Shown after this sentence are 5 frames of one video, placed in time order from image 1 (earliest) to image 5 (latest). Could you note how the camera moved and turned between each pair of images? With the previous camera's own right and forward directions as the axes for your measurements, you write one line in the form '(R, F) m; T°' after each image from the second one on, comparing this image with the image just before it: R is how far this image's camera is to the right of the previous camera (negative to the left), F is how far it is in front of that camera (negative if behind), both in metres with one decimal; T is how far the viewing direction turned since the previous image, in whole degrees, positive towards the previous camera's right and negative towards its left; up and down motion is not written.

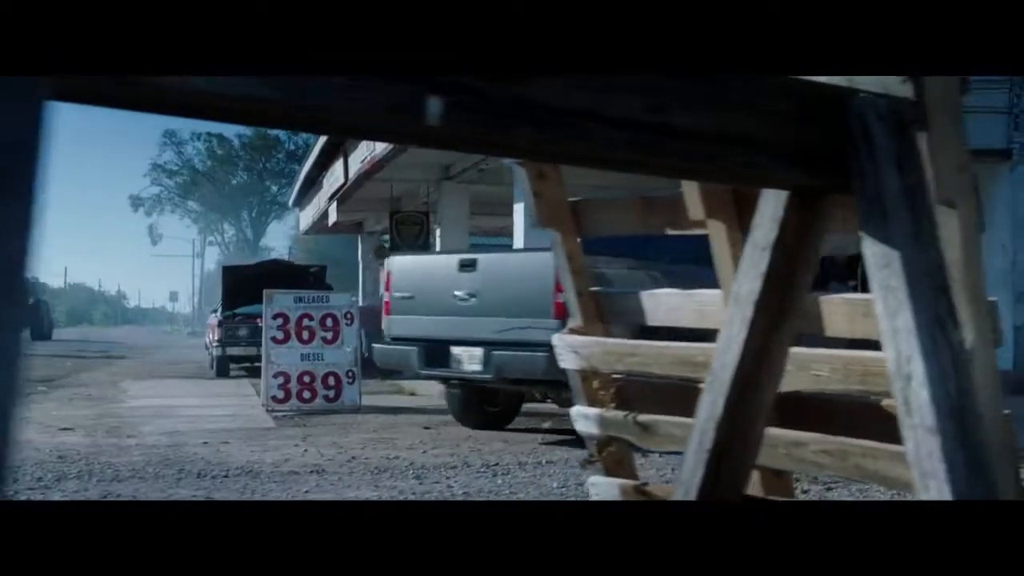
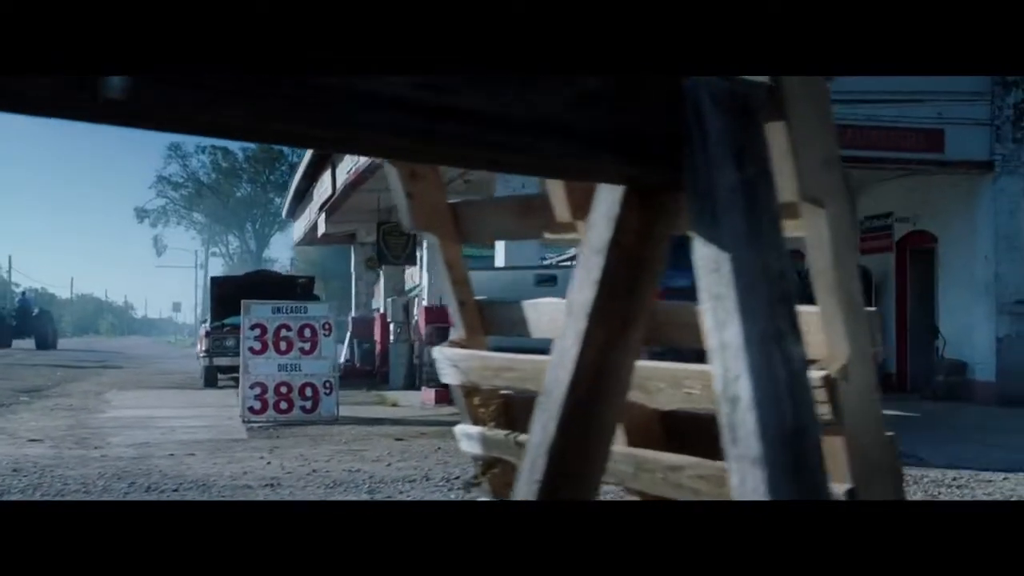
(+0.1, +0.1) m; 0°
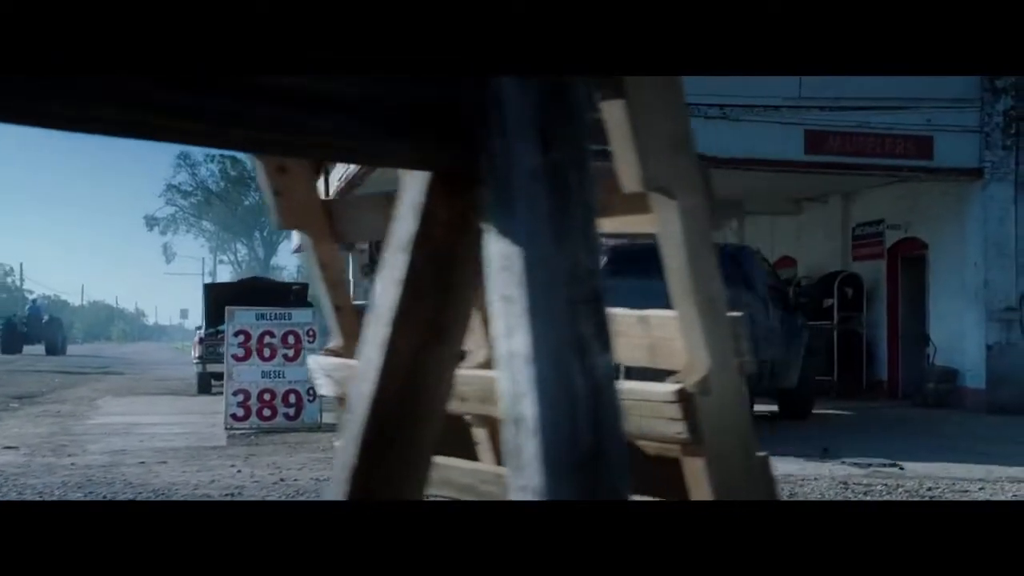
(+0.1, +0.1) m; 0°
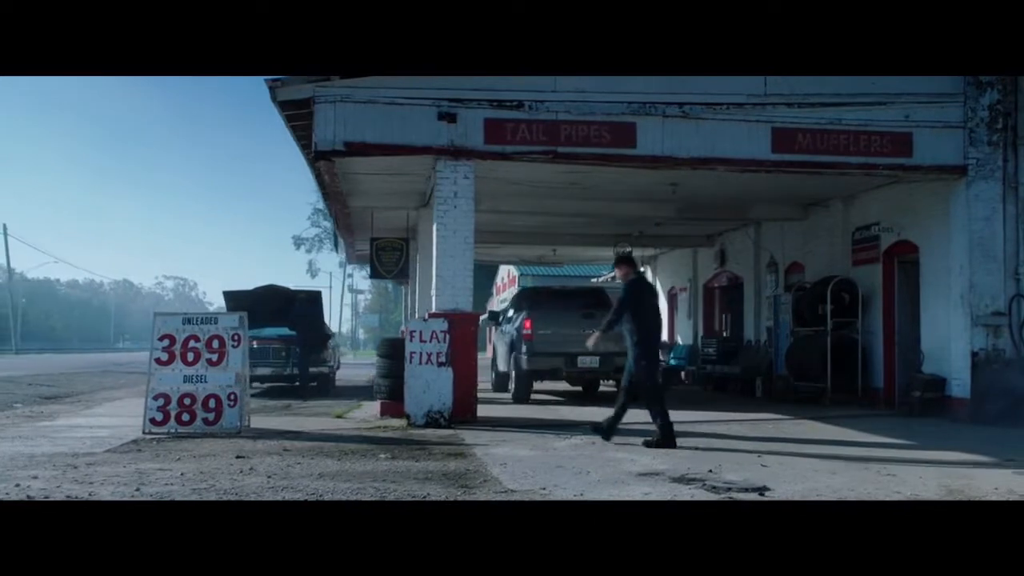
(+1.6, +0.4) m; -5°
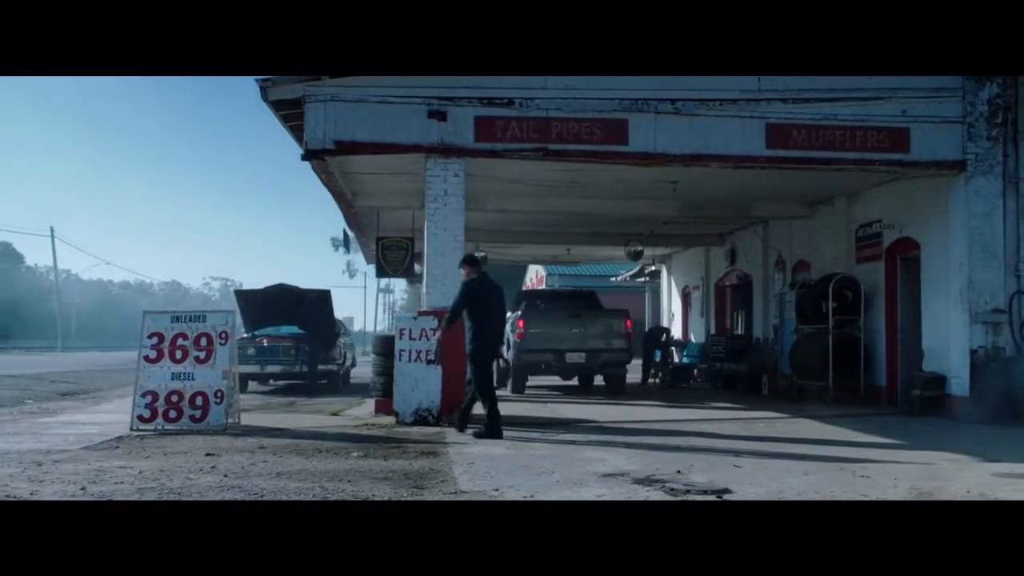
(+0.5, 0.0) m; -2°
